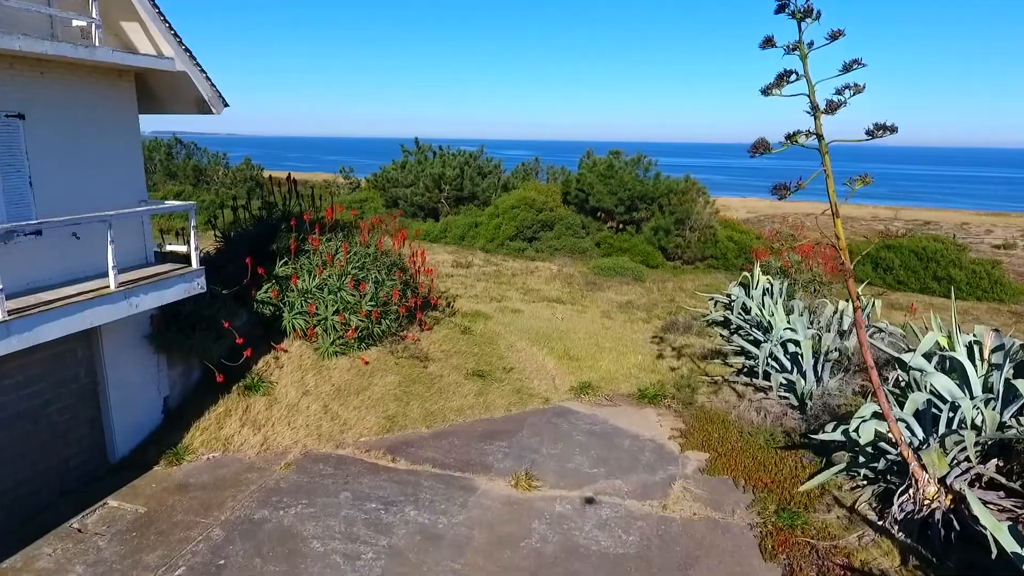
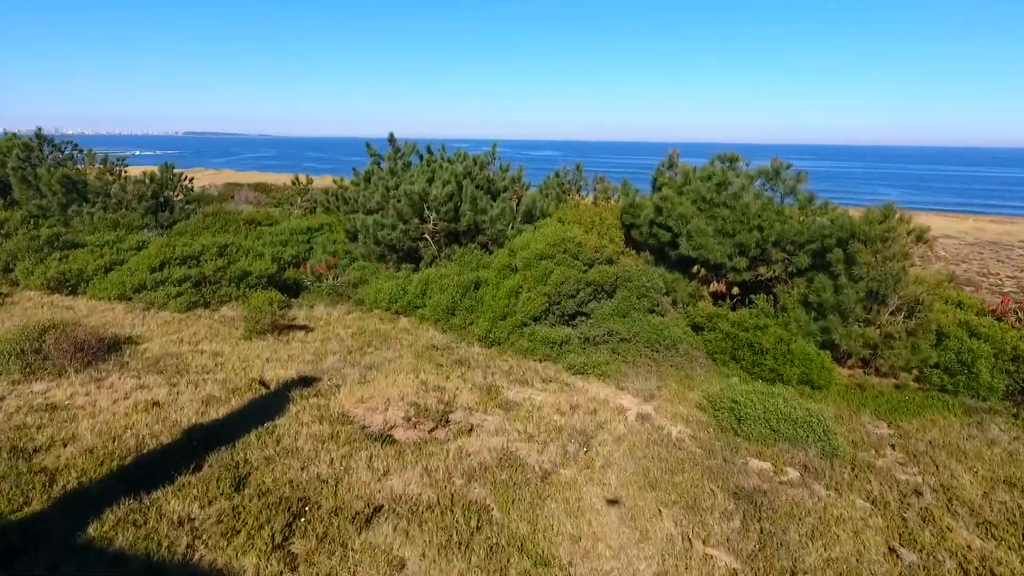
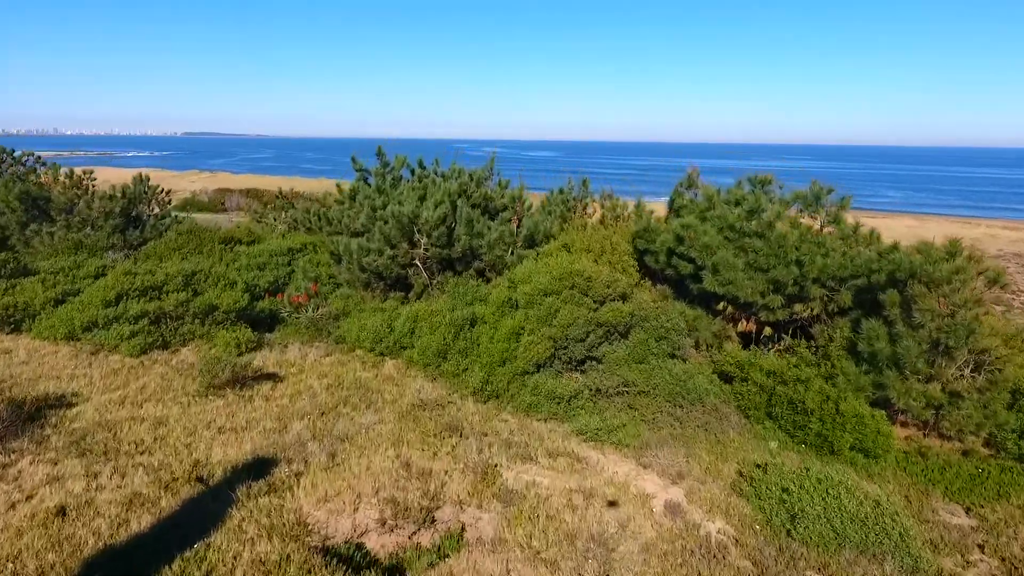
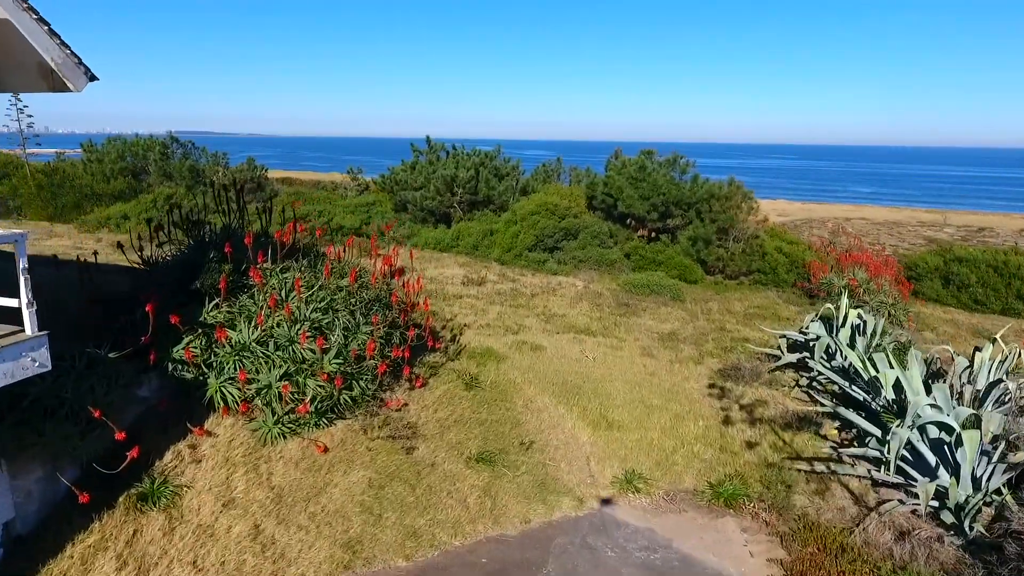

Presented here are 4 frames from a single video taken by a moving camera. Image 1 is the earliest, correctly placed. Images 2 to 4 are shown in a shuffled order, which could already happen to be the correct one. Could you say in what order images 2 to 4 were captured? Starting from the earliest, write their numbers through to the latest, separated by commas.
4, 2, 3
